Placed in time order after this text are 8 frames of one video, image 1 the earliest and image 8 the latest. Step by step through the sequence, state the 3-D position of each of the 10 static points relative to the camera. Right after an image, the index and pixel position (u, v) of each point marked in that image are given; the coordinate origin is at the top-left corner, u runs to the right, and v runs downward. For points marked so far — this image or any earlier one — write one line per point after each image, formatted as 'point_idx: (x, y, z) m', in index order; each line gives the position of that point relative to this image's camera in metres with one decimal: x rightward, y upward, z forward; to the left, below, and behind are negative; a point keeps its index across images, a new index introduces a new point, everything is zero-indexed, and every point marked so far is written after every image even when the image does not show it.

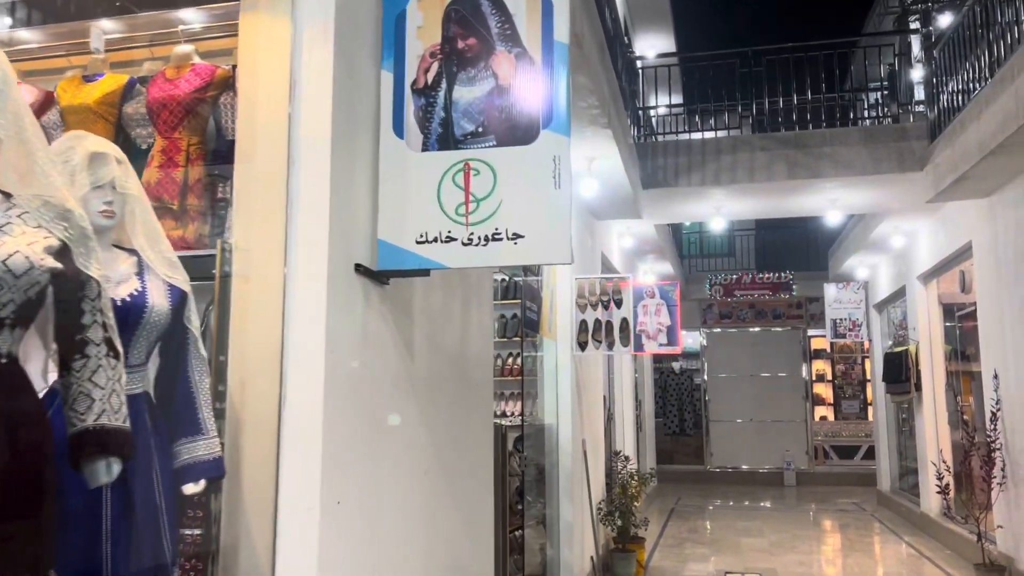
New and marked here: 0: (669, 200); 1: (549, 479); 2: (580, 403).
0: (+1.3, +0.7, +6.6) m
1: (+0.2, -1.2, +4.9) m
2: (+0.5, -0.8, +5.4) m
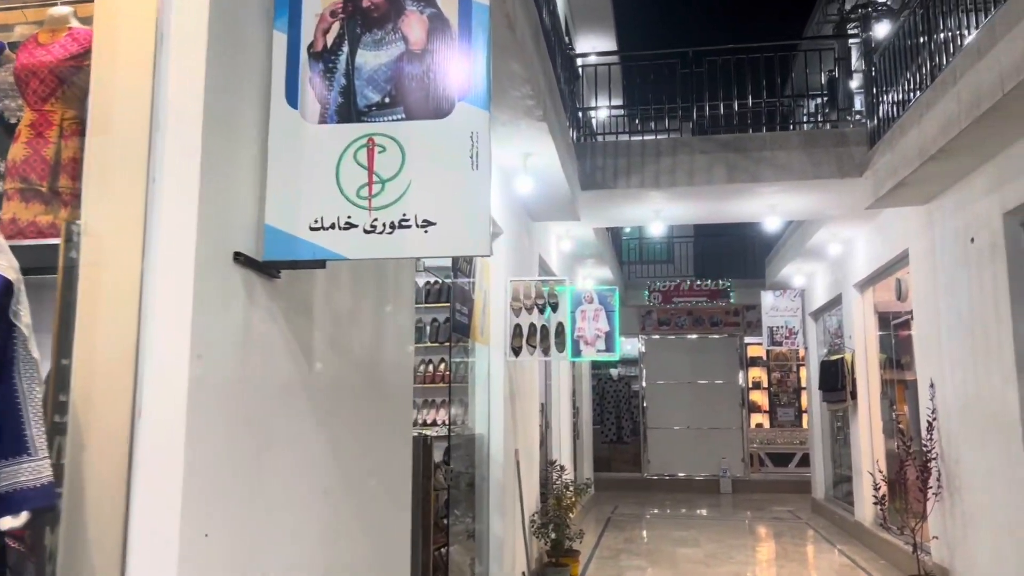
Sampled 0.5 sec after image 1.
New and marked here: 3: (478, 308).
0: (+0.8, +0.7, +6.4) m
1: (-0.2, -1.2, +4.7) m
2: (0.0, -0.8, +5.2) m
3: (-0.2, -0.1, +4.6) m
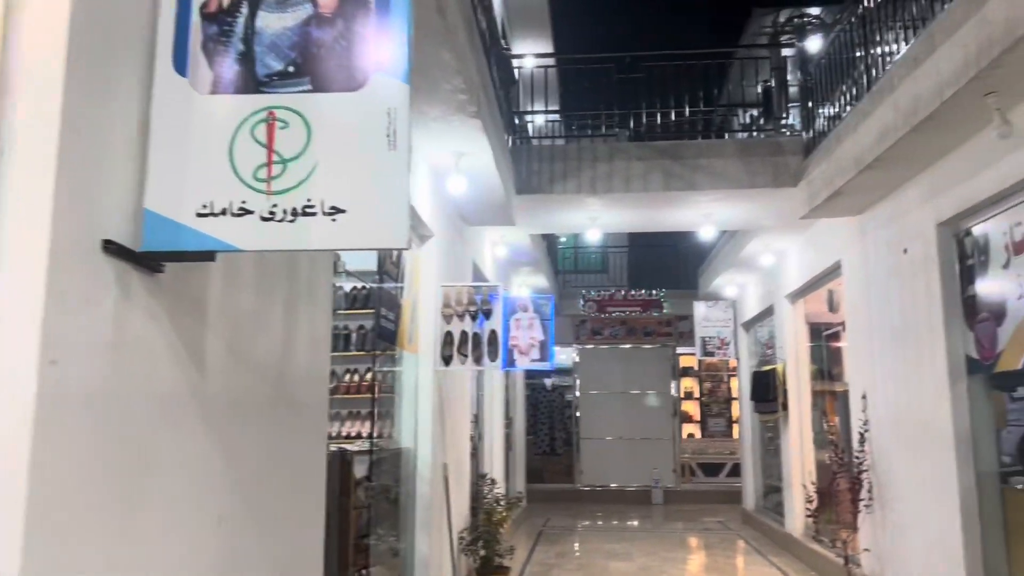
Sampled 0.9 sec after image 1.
0: (+0.2, +0.6, +6.2) m
1: (-0.6, -1.2, +4.4) m
2: (-0.4, -0.8, +5.0) m
3: (-0.6, -0.1, +4.3) m
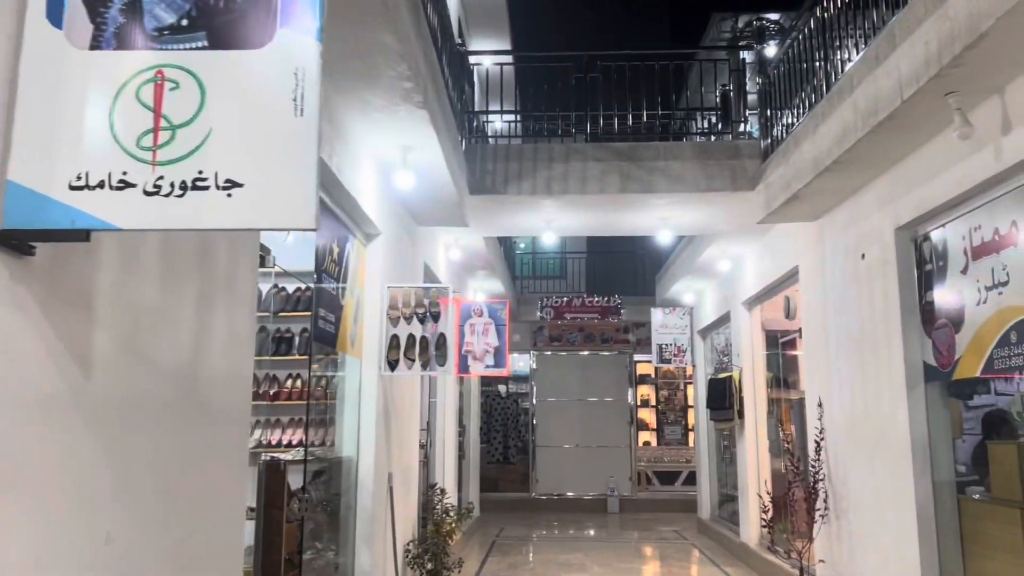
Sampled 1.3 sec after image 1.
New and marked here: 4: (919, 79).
0: (-0.1, +0.6, +6.1) m
1: (-0.9, -1.2, +4.2) m
2: (-0.7, -0.8, +4.7) m
3: (-0.8, -0.1, +4.1) m
4: (+1.6, +0.8, +3.3) m
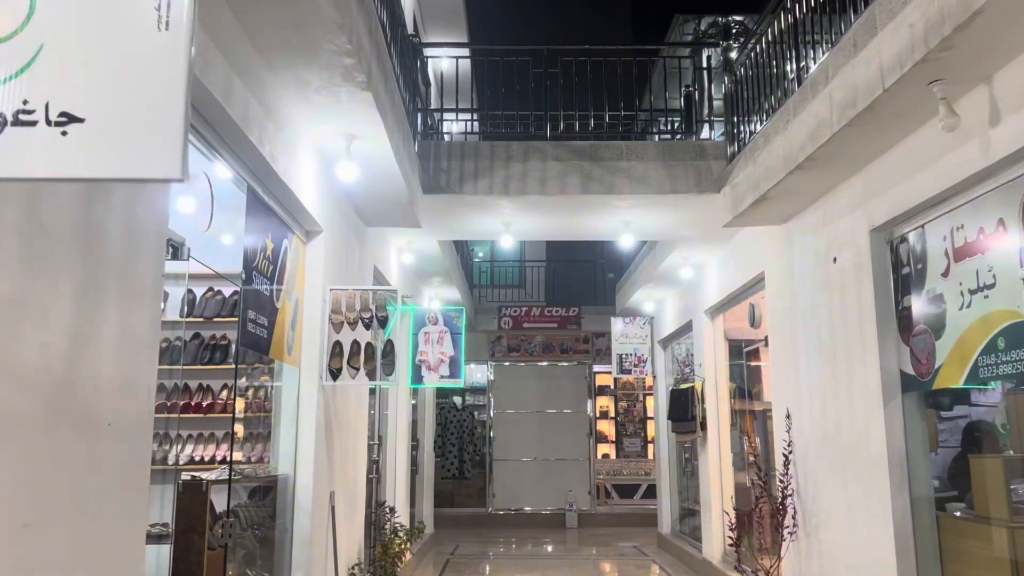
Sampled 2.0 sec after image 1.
0: (-0.4, +0.5, +5.7) m
1: (-1.1, -1.2, +3.8) m
2: (-1.0, -0.9, +4.4) m
3: (-1.1, -0.1, +3.8) m
4: (+1.5, +0.8, +3.0) m
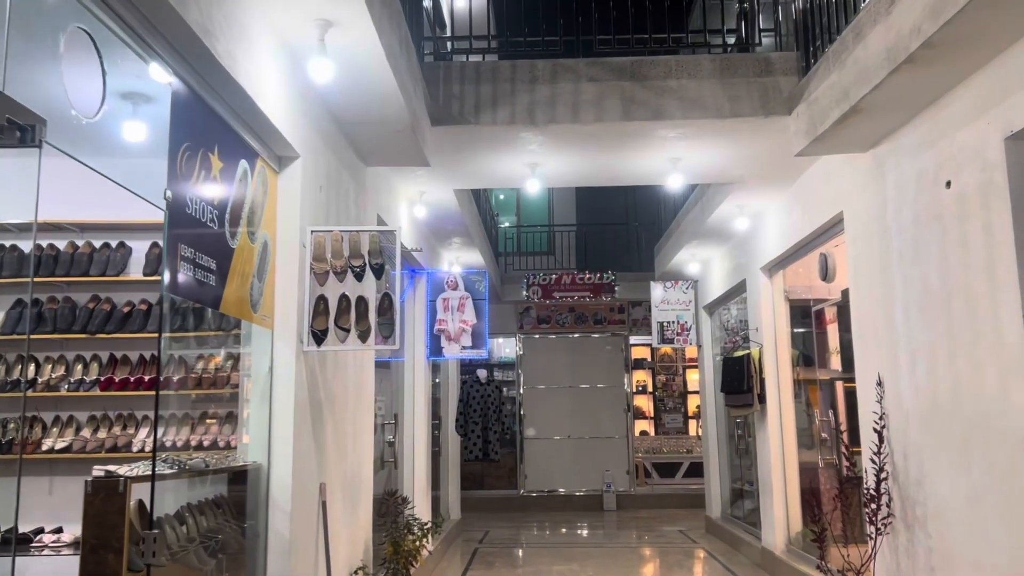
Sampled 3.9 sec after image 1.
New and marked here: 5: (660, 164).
0: (-0.3, +0.8, +4.9) m
1: (-1.0, -1.0, +3.0) m
2: (-0.8, -0.6, +3.5) m
3: (-0.9, +0.1, +2.9) m
4: (+1.5, +1.1, +2.1) m
5: (+0.9, +0.8, +5.2) m
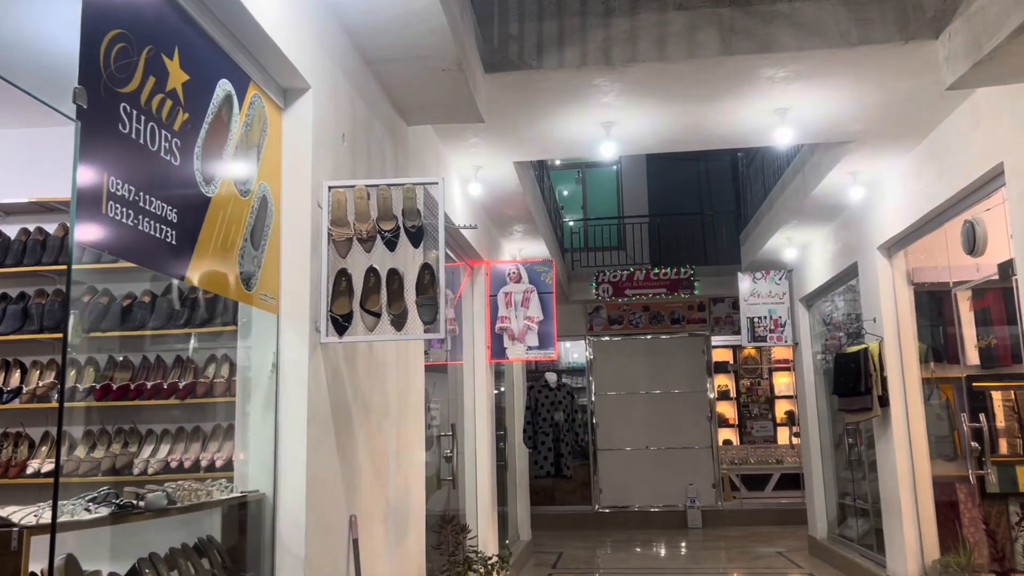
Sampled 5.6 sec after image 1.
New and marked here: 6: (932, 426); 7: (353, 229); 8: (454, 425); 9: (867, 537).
0: (+0.1, +0.9, +4.1) m
1: (-0.7, -0.9, +2.2) m
2: (-0.5, -0.5, +2.8) m
3: (-0.7, +0.2, +2.2) m
4: (+1.6, +1.2, +1.1) m
5: (+1.3, +0.9, +4.3) m
6: (+2.7, -0.9, +5.2) m
7: (-0.5, +0.2, +2.5) m
8: (-0.4, -0.9, +5.3) m
9: (+2.9, -2.0, +6.7) m
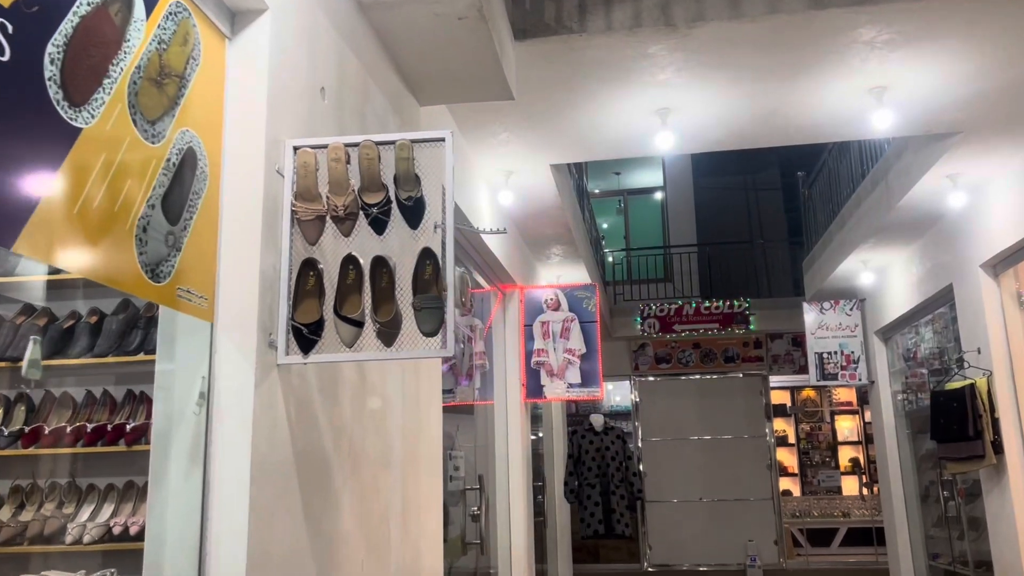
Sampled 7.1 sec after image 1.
0: (+0.2, +0.8, +3.3) m
1: (-0.6, -0.9, +1.5) m
2: (-0.4, -0.5, +2.0) m
3: (-0.7, +0.2, +1.5) m
4: (+1.6, +1.3, +0.4) m
5: (+1.5, +0.8, +3.5) m
6: (+2.9, -1.0, +4.3) m
7: (-0.4, +0.2, +1.8) m
8: (-0.2, -1.0, +4.5) m
9: (+3.2, -2.2, +5.7) m
